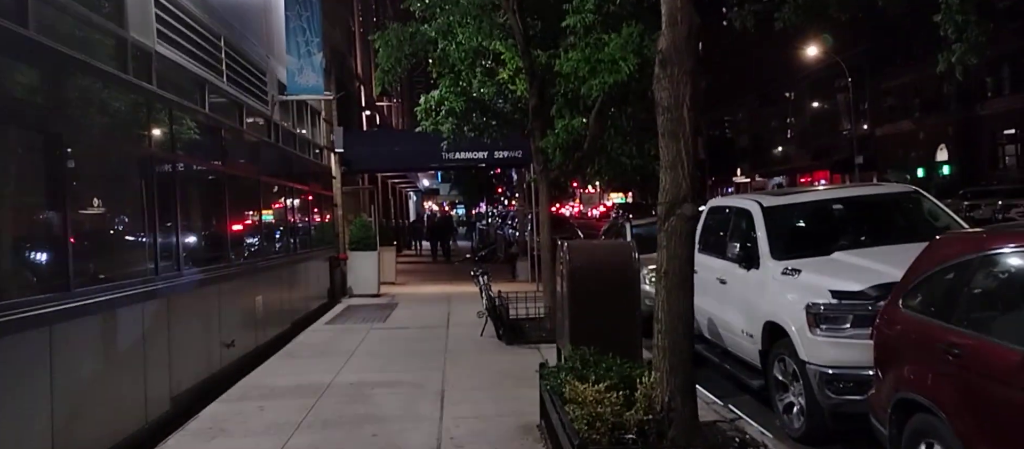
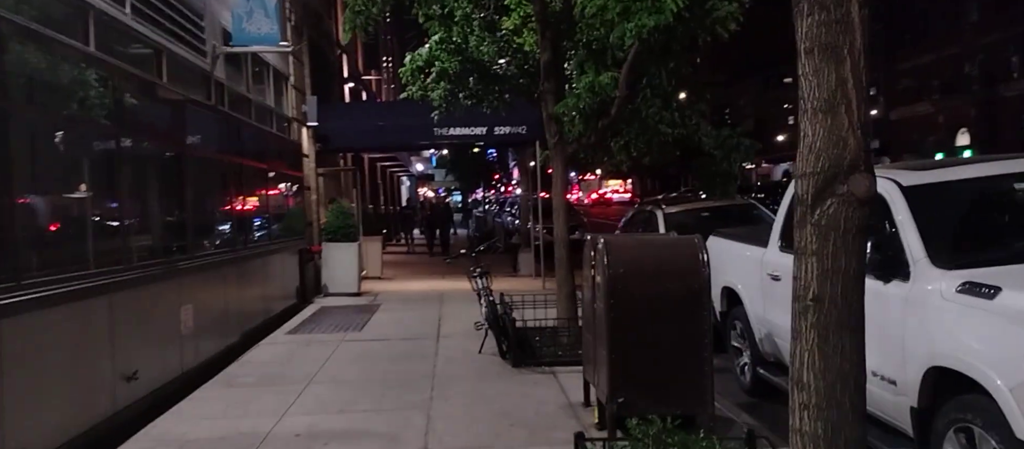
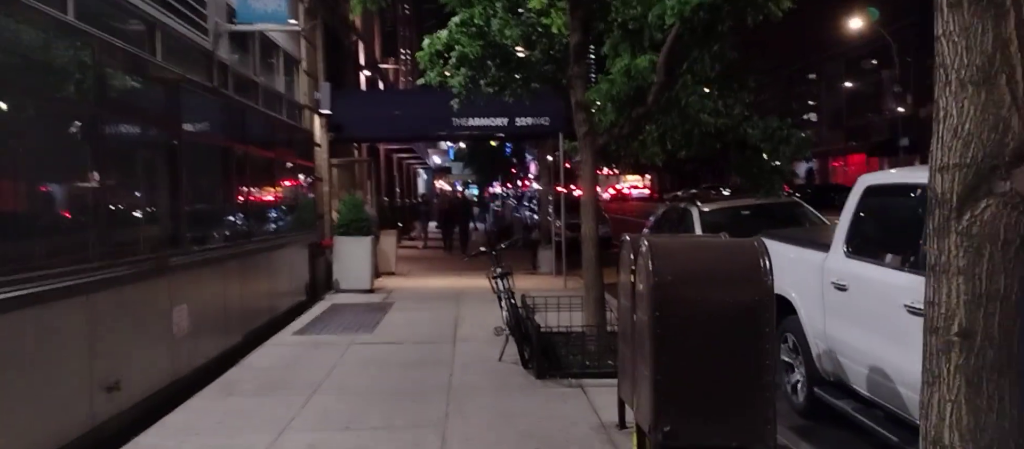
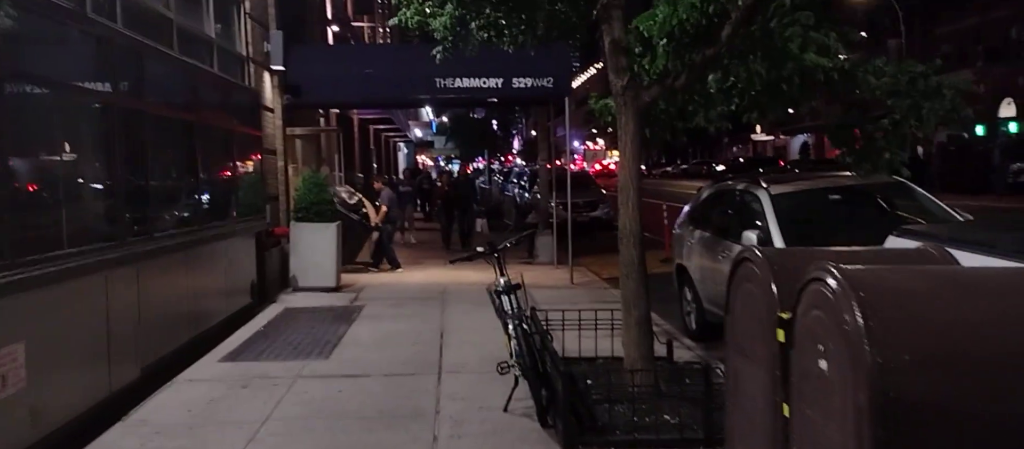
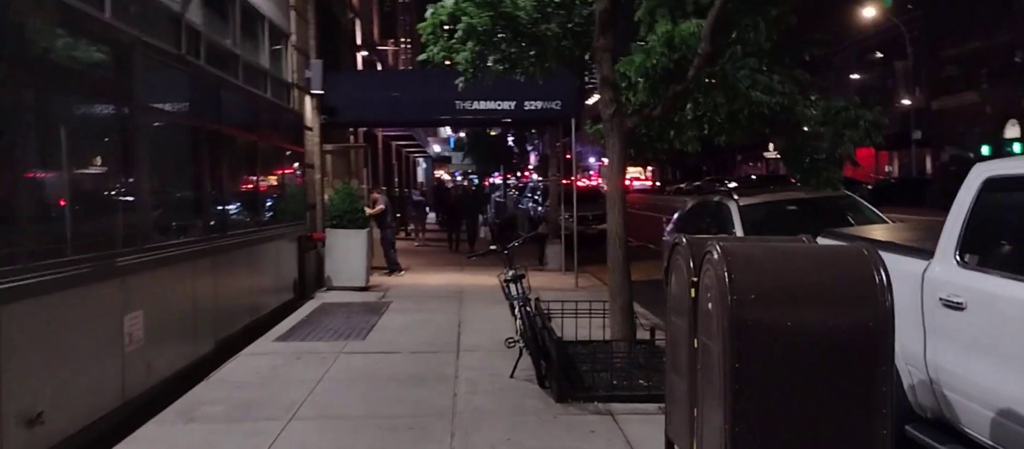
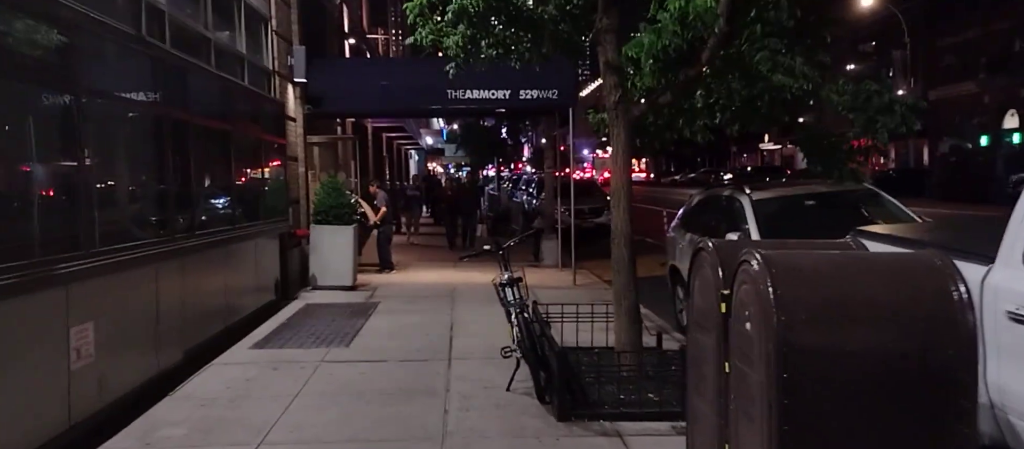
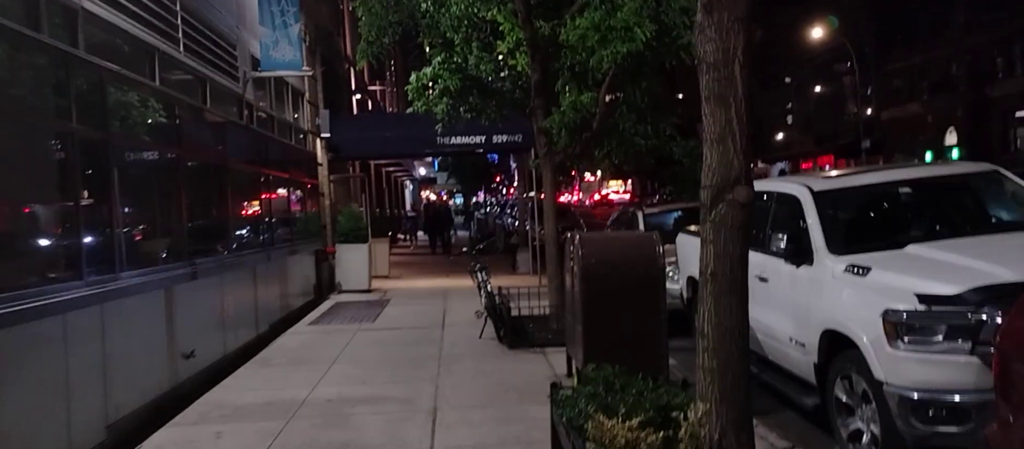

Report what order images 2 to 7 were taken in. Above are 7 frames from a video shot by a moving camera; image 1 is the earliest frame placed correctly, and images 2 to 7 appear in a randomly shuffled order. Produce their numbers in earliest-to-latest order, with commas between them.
7, 2, 3, 5, 6, 4
